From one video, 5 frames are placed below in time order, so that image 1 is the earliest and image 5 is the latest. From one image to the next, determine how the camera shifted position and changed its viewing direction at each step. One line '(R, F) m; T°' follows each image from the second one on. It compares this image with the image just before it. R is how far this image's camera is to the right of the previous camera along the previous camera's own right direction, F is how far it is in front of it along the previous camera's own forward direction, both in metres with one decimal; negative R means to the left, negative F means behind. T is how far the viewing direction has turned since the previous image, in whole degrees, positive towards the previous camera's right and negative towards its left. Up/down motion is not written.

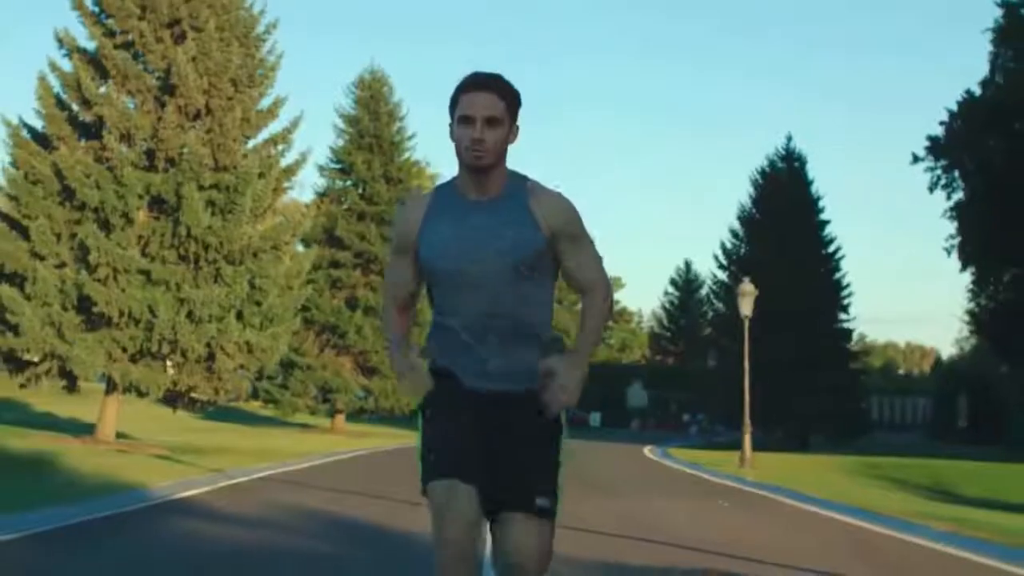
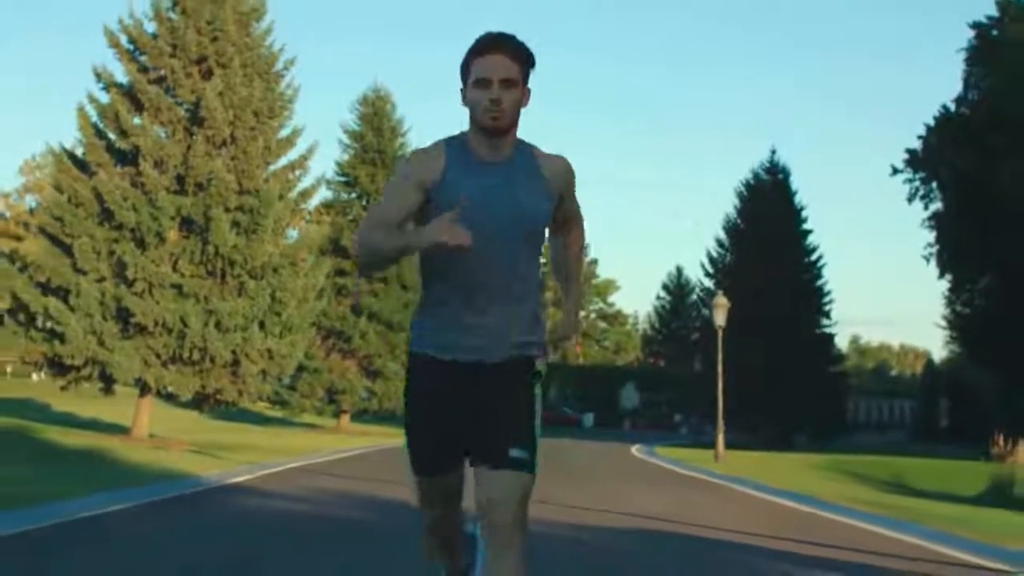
(0.0, -1.3) m; 0°
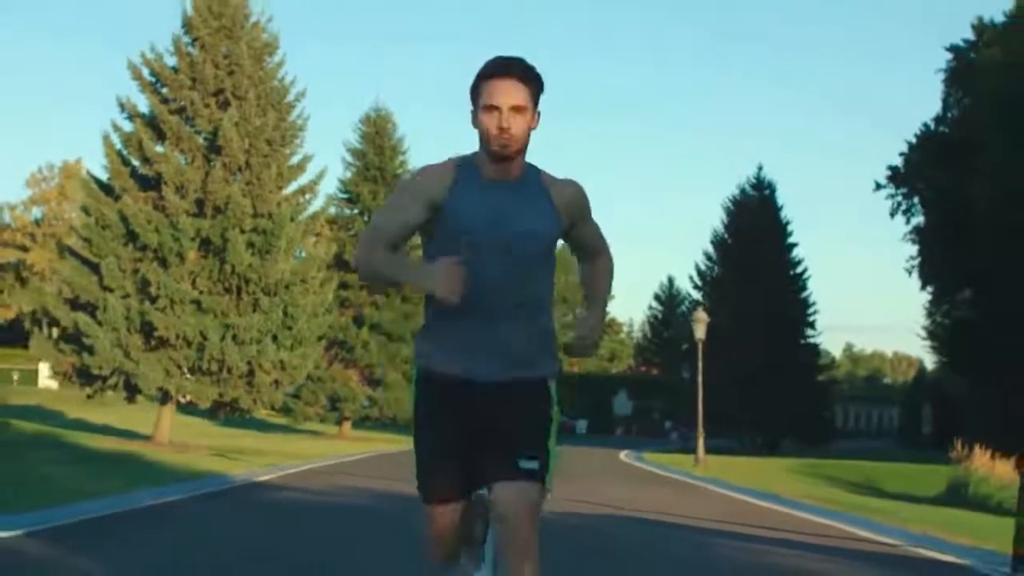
(0.0, -1.0) m; 0°
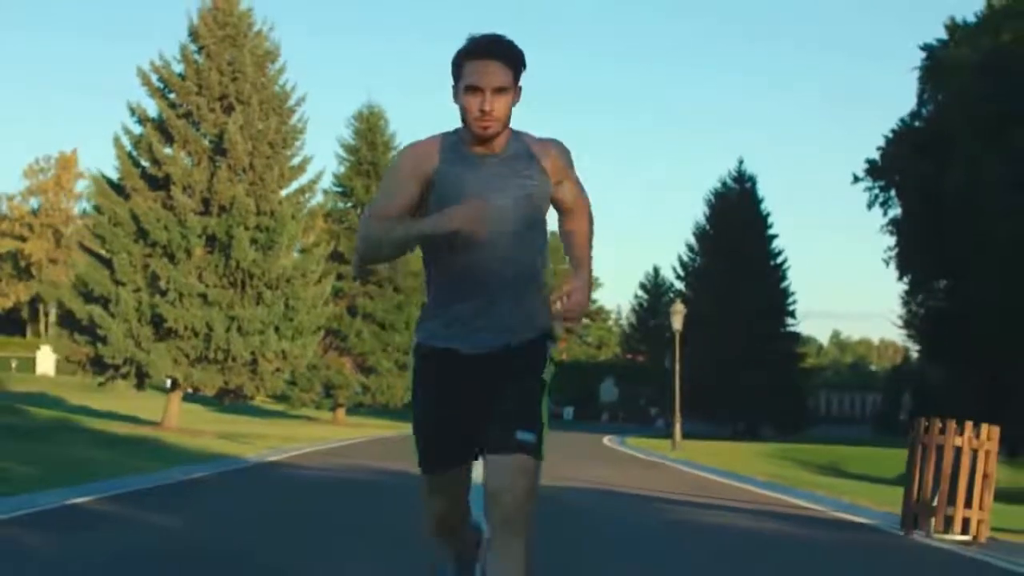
(0.0, -0.9) m; 0°
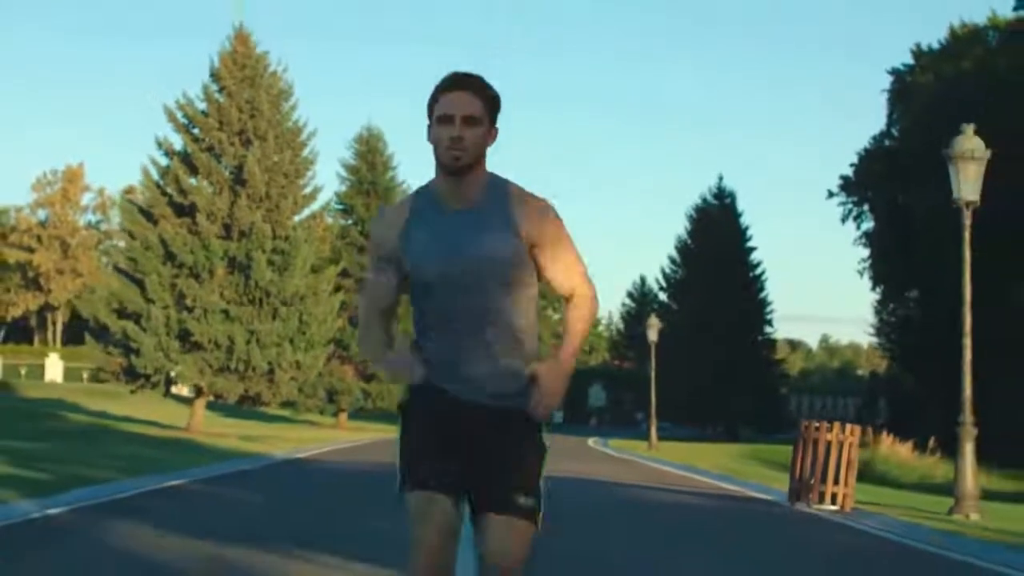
(0.0, -1.6) m; 0°
